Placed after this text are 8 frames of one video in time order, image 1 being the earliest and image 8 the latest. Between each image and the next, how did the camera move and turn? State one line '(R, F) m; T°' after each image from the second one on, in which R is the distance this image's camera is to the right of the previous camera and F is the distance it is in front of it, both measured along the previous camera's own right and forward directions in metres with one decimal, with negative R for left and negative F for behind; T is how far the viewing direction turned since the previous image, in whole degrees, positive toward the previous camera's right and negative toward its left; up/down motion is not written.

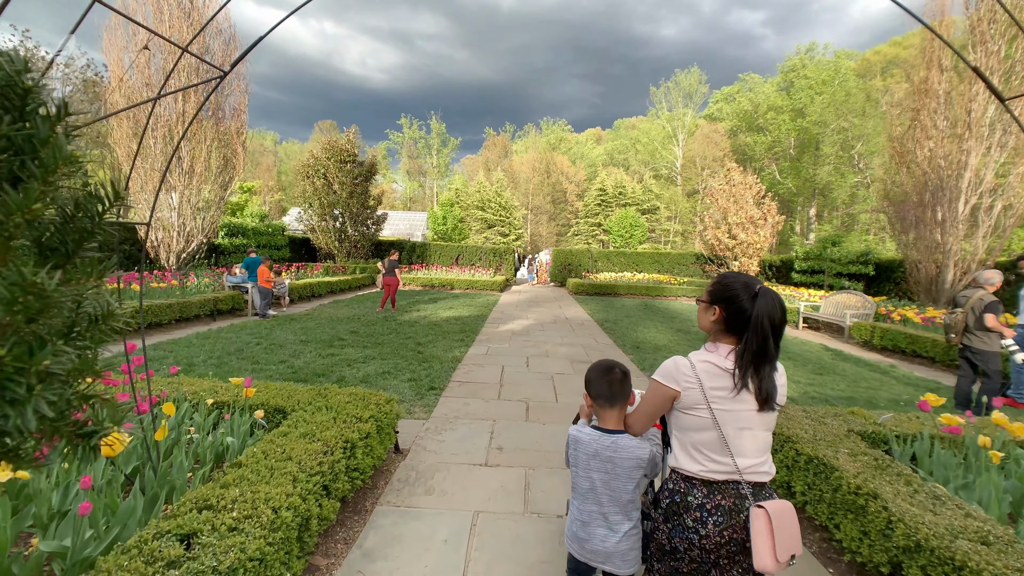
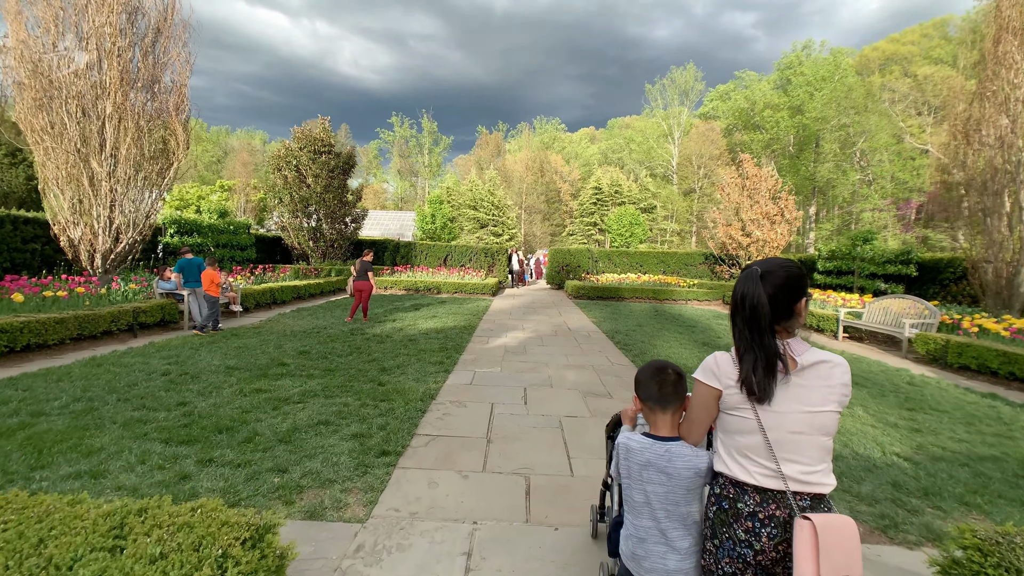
(0.0, +1.4) m; +1°
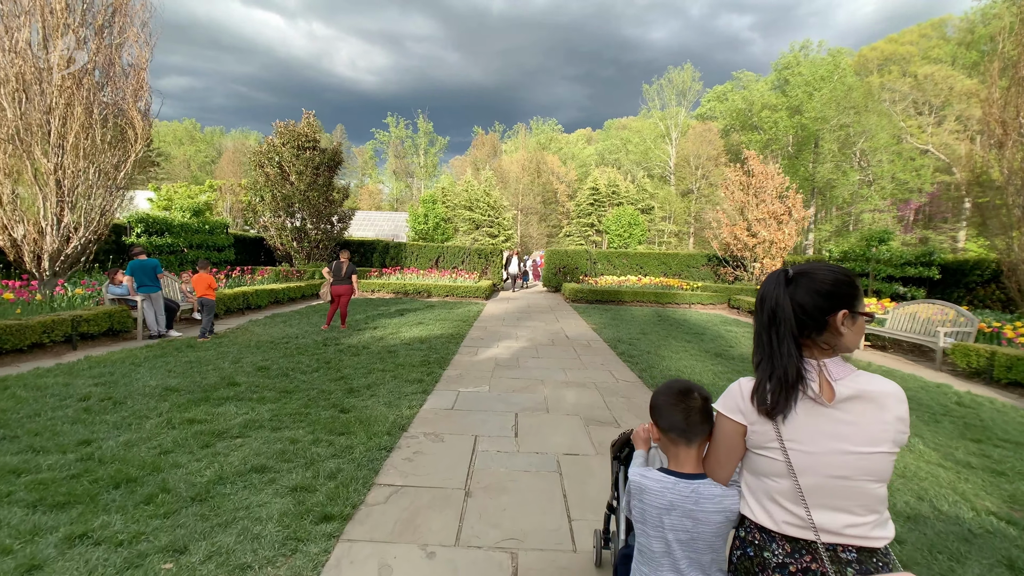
(+0.1, +0.7) m; 0°
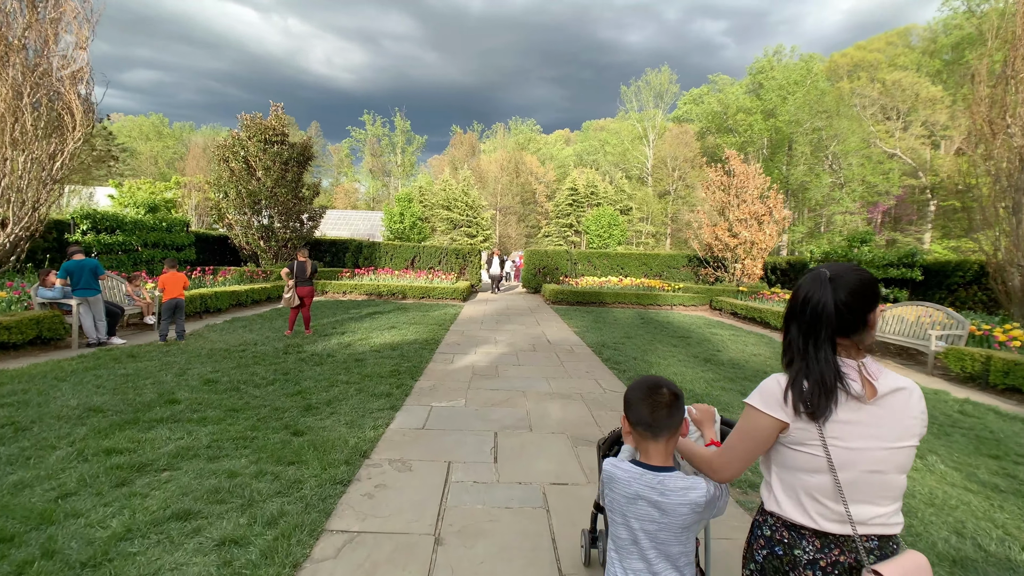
(0.0, +0.4) m; +3°
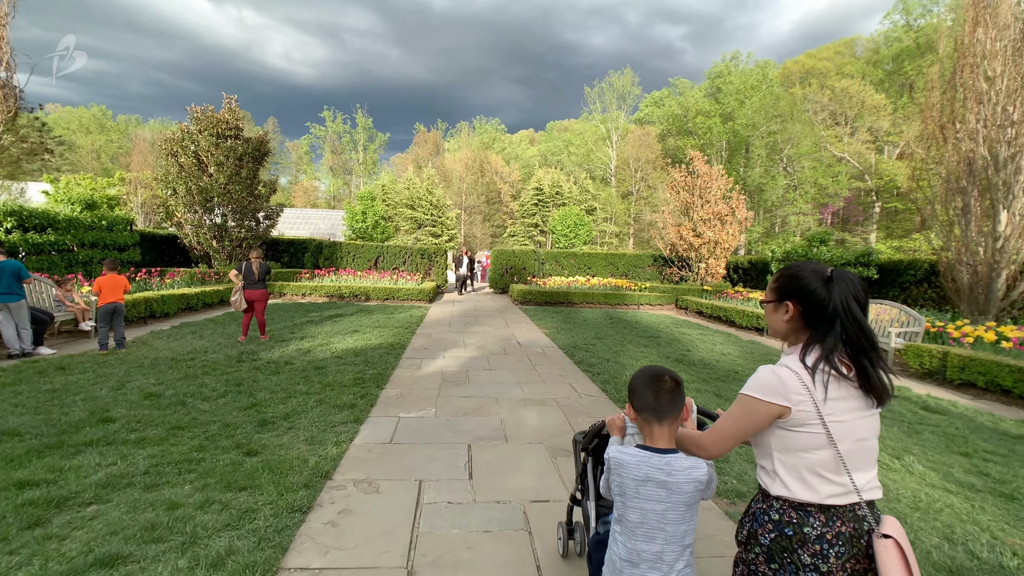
(-0.1, +0.2) m; +4°
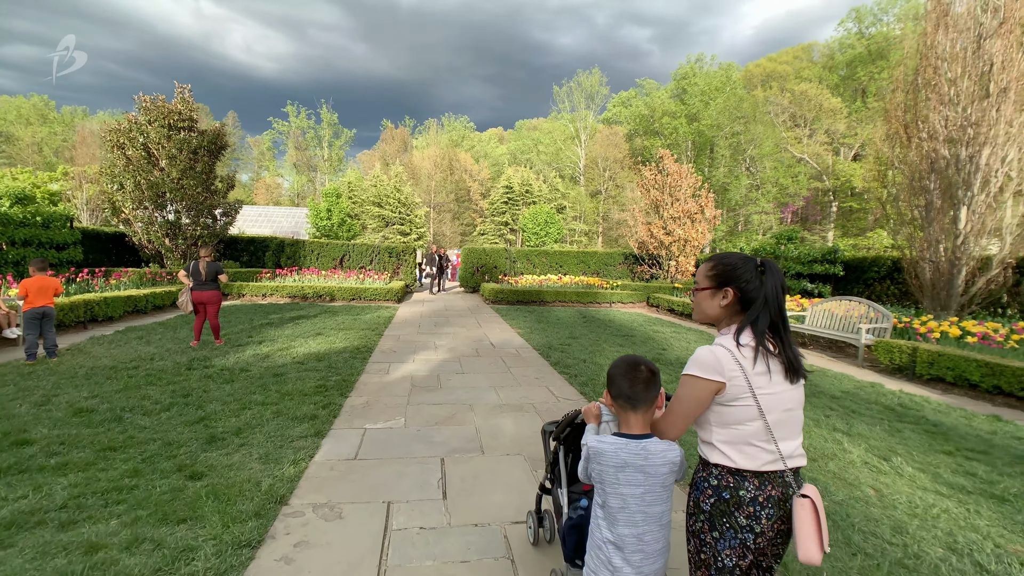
(0.0, +0.2) m; +4°
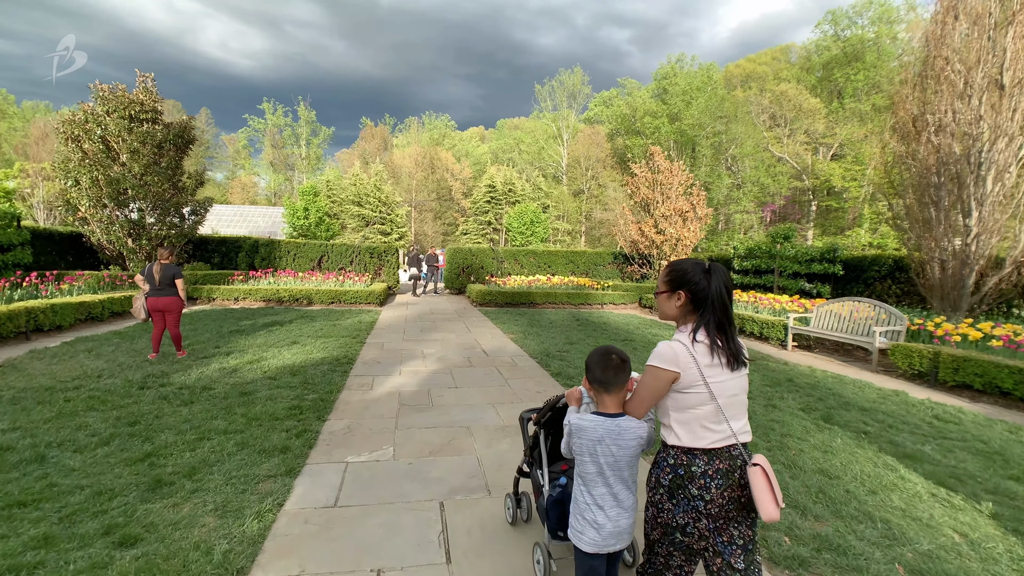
(-0.2, +0.5) m; +2°
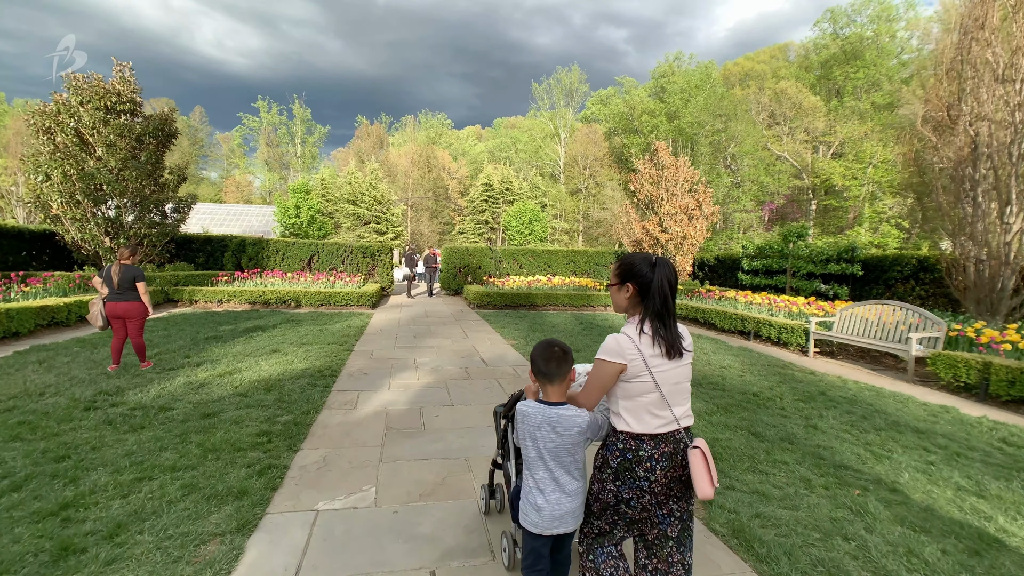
(-0.1, +0.6) m; 0°
